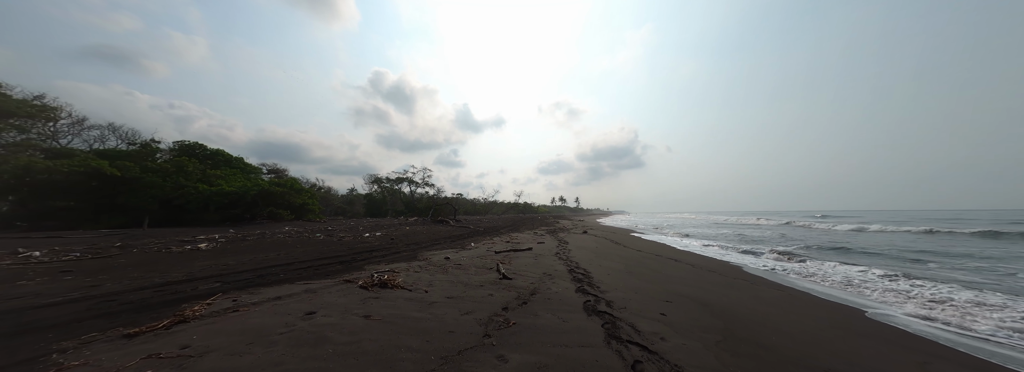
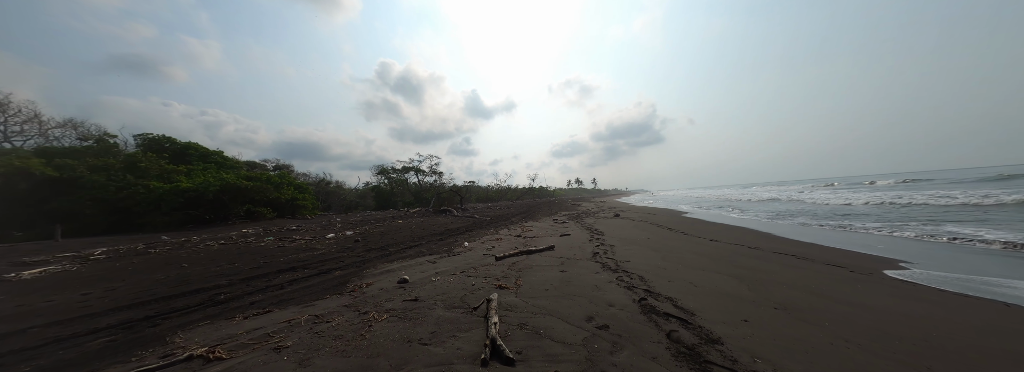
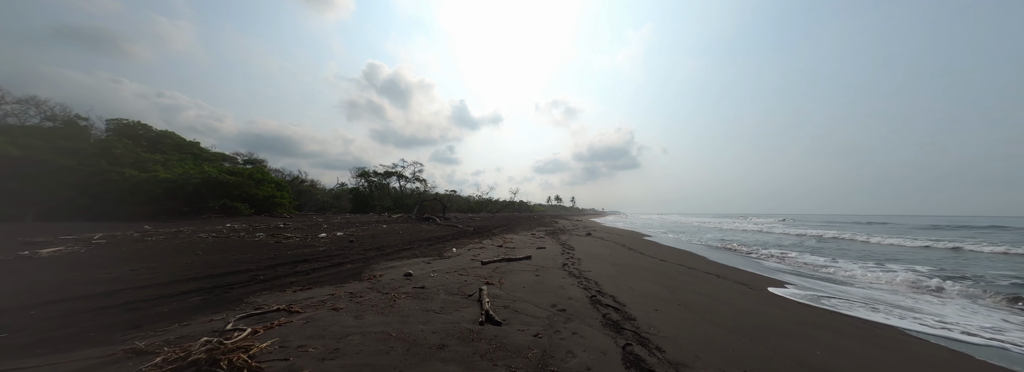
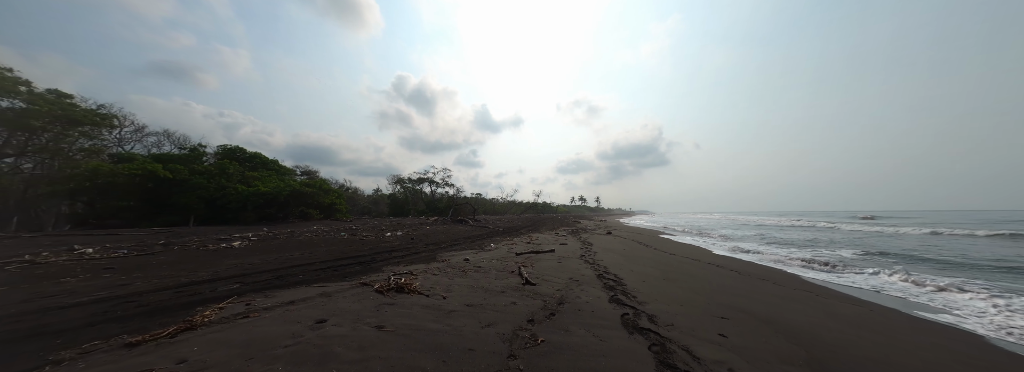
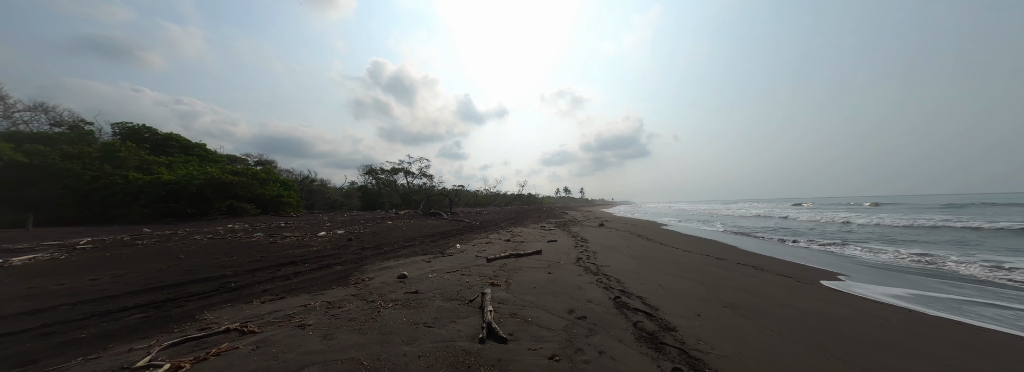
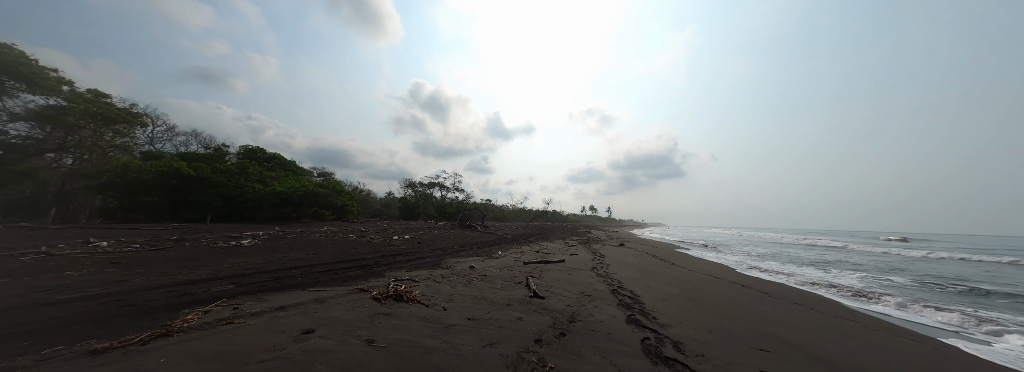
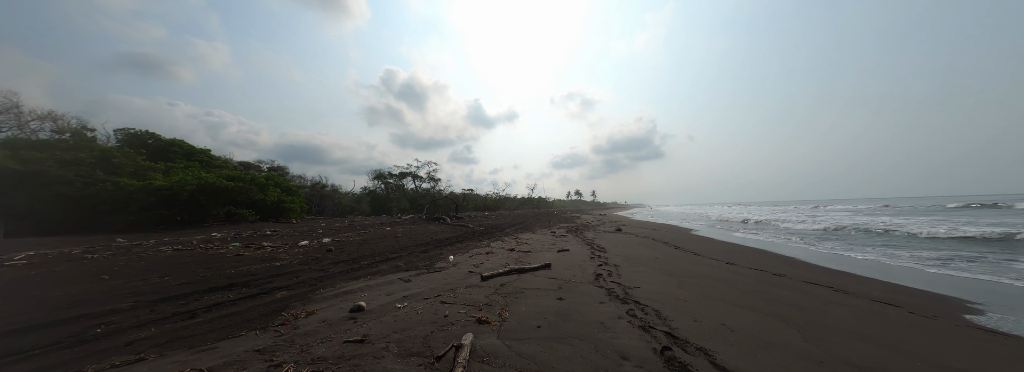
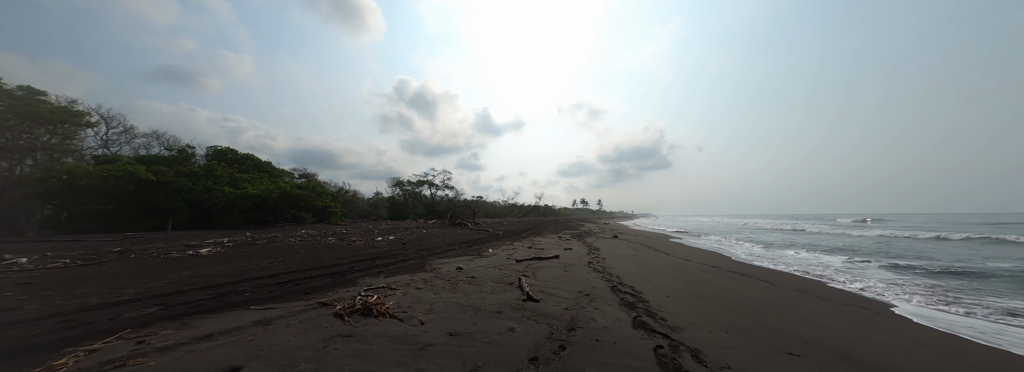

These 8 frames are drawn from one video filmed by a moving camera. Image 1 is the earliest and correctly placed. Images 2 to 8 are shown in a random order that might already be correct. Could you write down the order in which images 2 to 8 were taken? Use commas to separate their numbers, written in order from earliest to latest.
4, 6, 8, 3, 5, 2, 7
